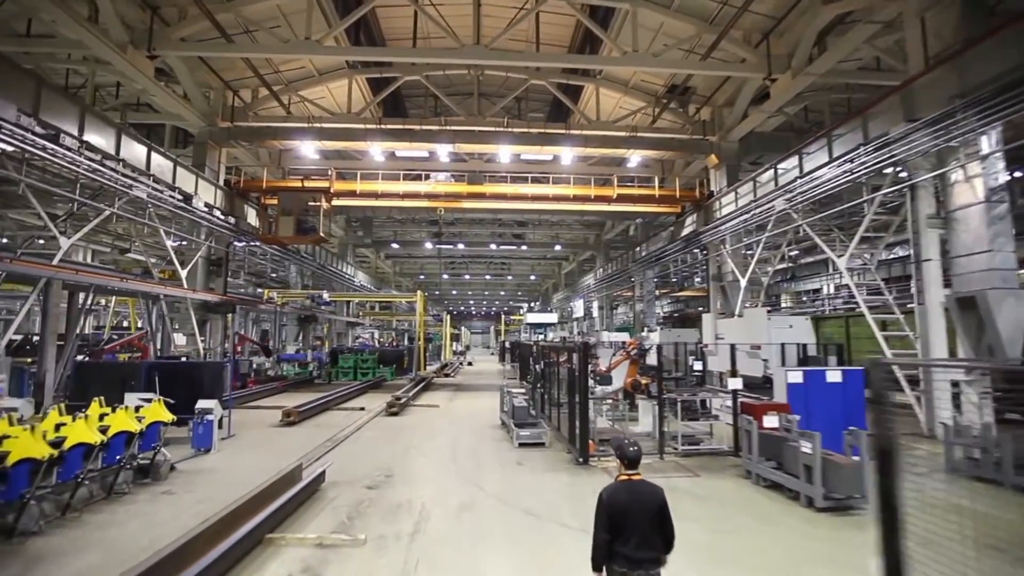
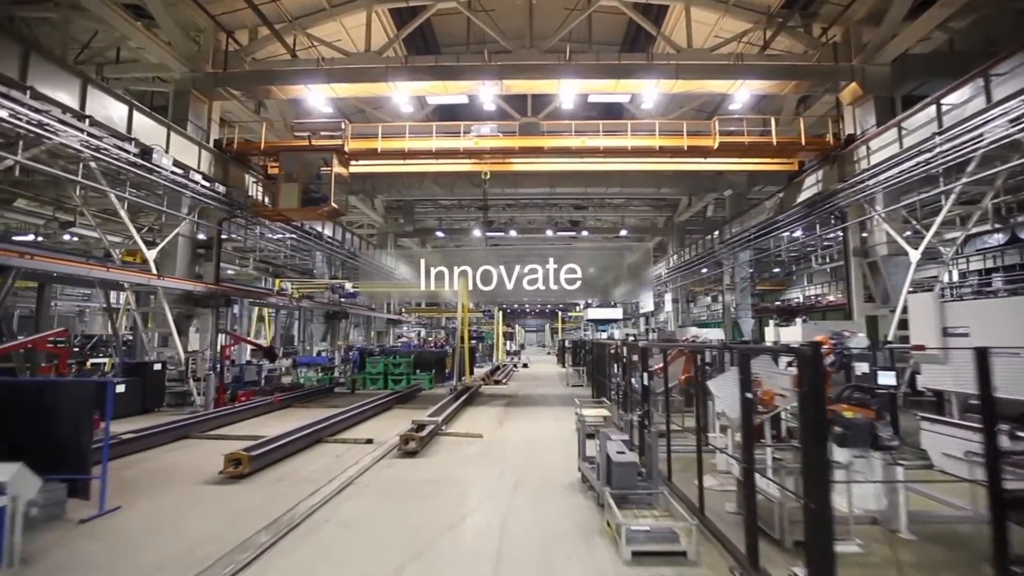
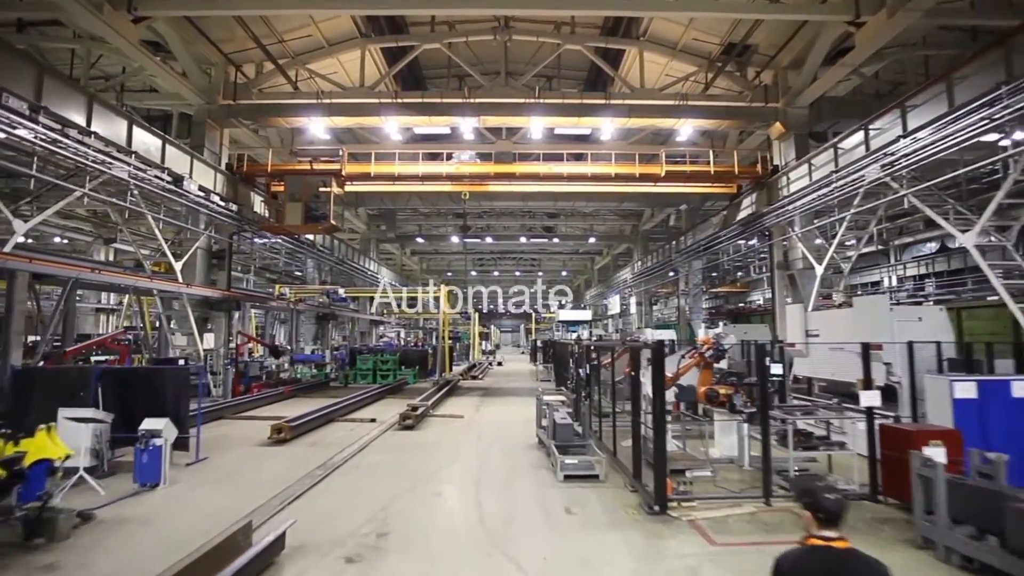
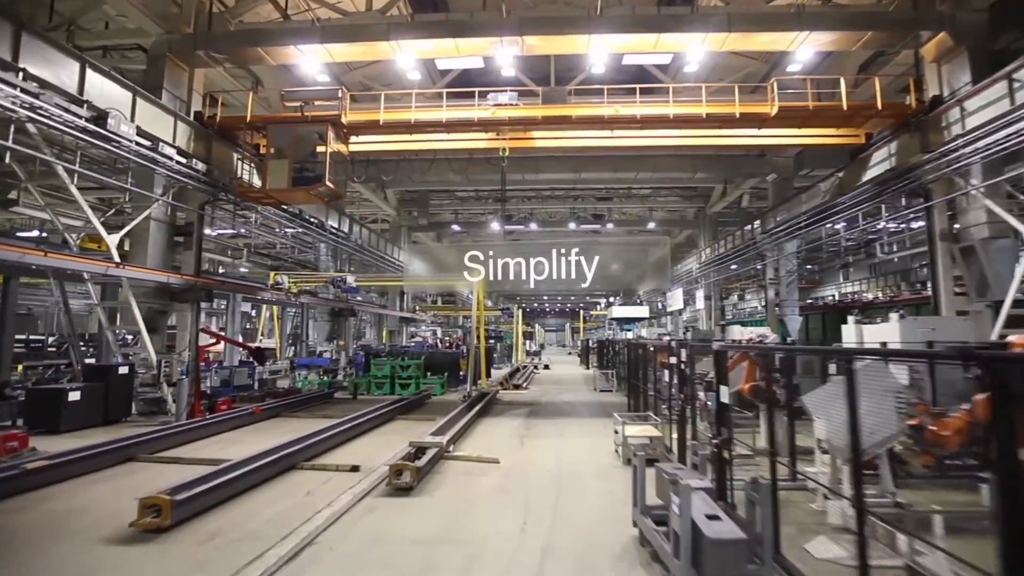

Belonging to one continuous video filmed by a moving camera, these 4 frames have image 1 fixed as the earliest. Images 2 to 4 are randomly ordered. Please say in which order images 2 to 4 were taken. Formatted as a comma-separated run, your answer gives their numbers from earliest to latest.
3, 2, 4
